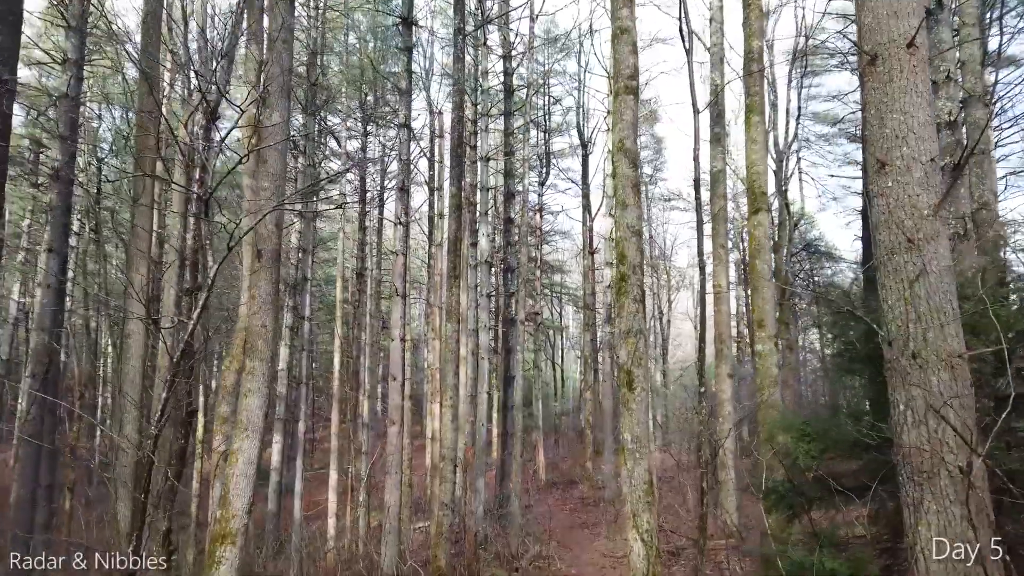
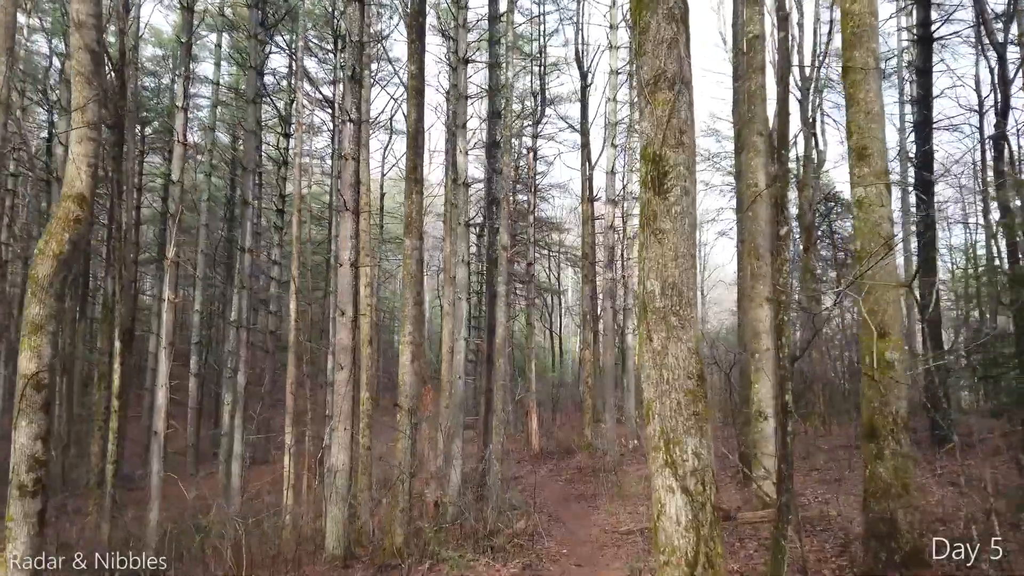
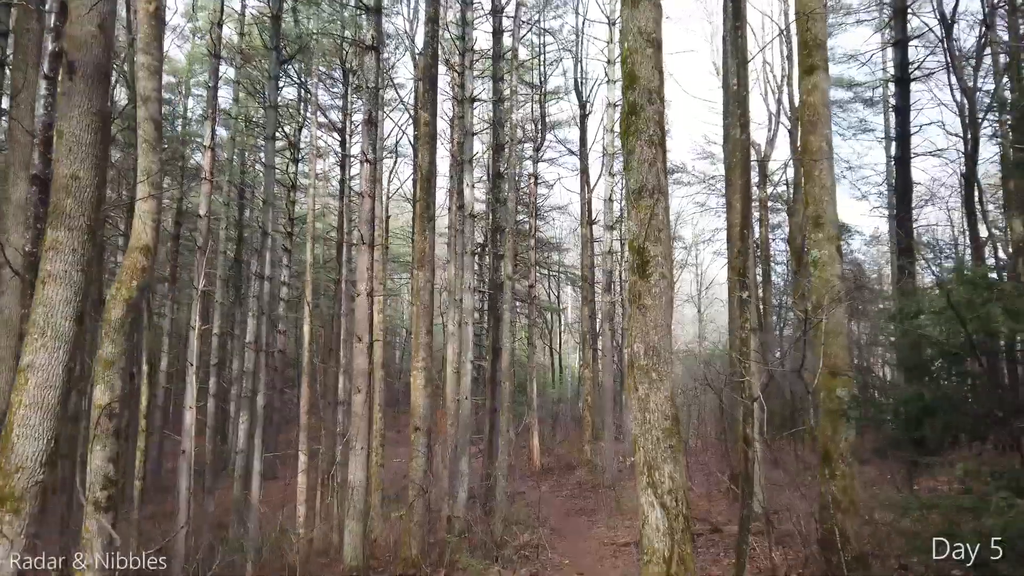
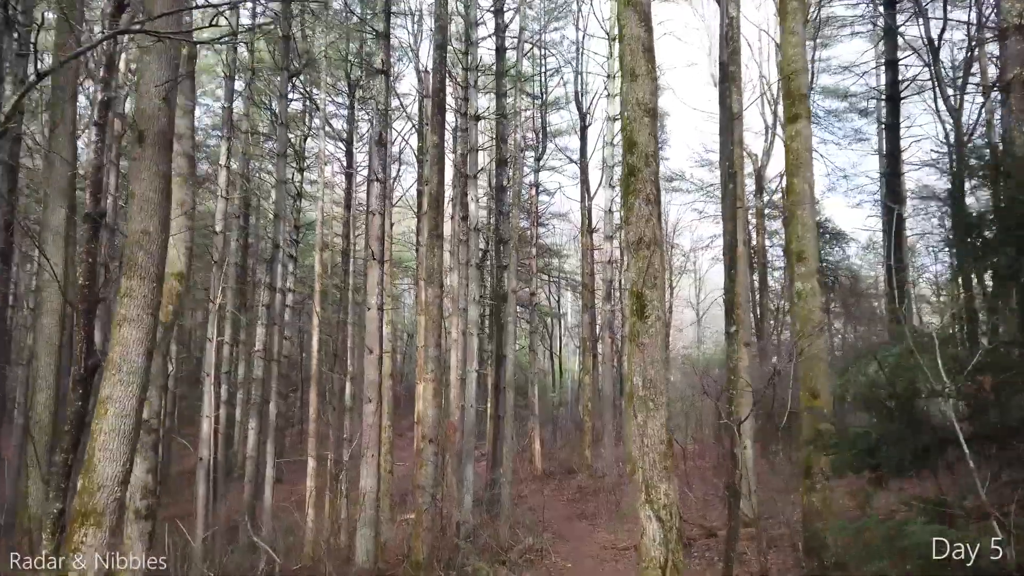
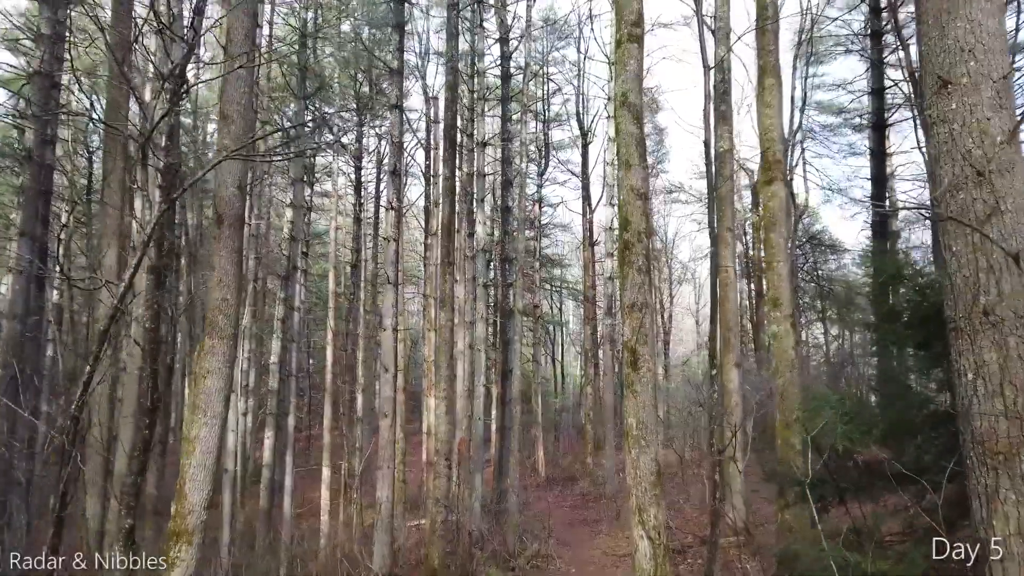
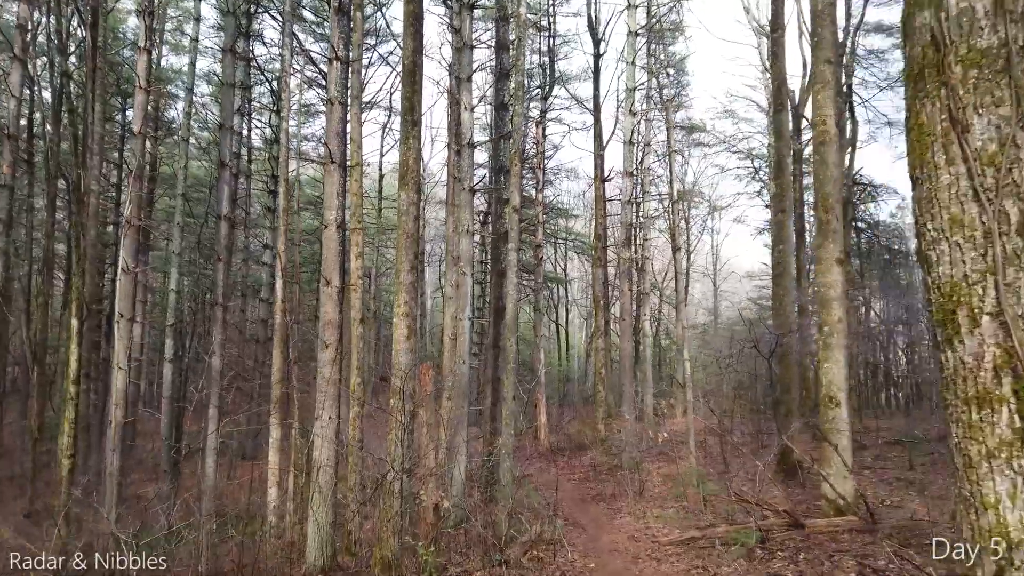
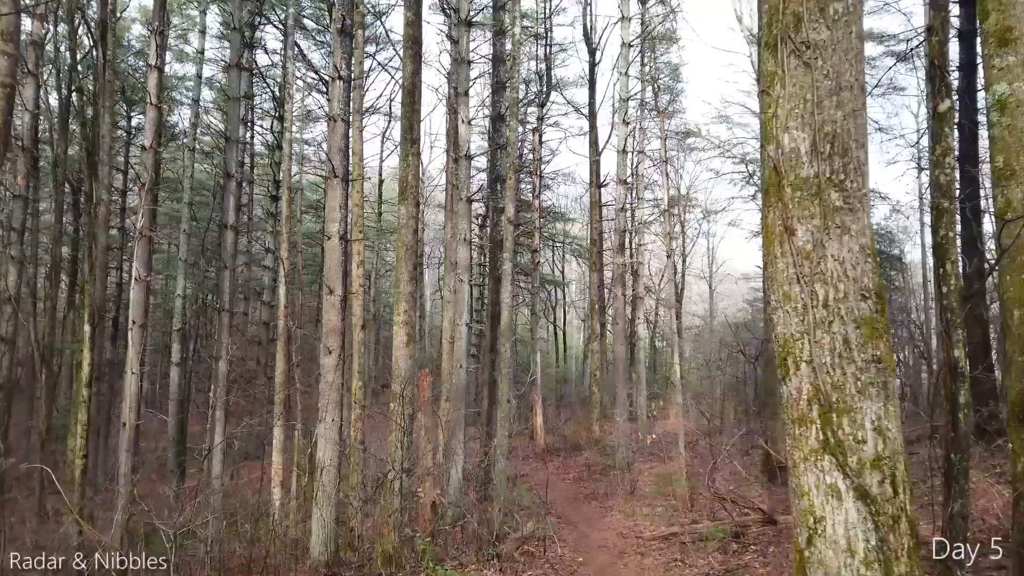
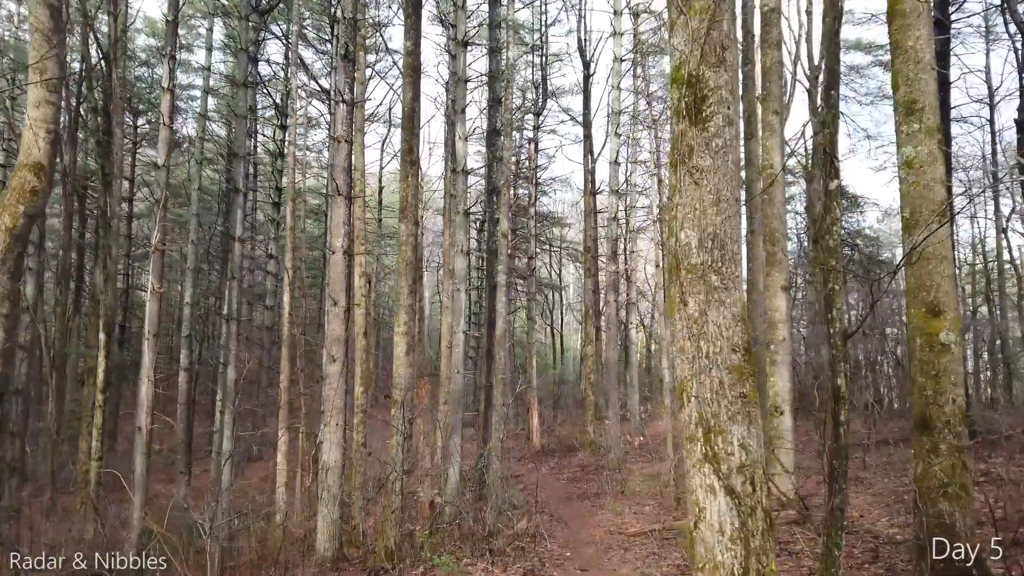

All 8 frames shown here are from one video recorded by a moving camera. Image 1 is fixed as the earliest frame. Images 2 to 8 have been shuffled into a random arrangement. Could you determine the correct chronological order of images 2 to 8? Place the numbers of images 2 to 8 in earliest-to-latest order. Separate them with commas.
5, 4, 3, 2, 8, 7, 6
